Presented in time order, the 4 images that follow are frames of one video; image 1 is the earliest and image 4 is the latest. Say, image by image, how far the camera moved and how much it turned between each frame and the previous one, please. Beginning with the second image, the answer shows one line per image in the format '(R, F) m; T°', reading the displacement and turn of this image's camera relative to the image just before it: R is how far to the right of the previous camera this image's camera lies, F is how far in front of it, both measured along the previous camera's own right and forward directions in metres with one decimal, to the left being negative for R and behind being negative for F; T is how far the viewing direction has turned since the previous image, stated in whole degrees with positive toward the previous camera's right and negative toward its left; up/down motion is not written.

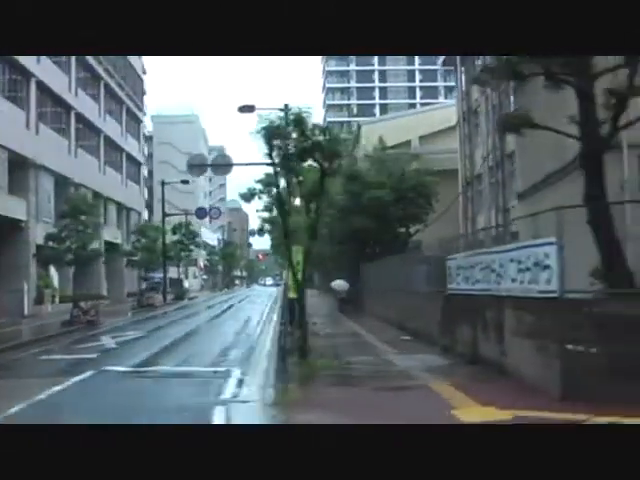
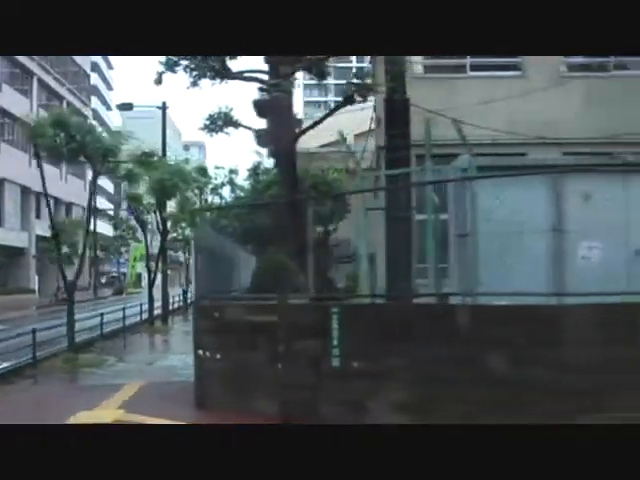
(+1.2, 0.0) m; 0°
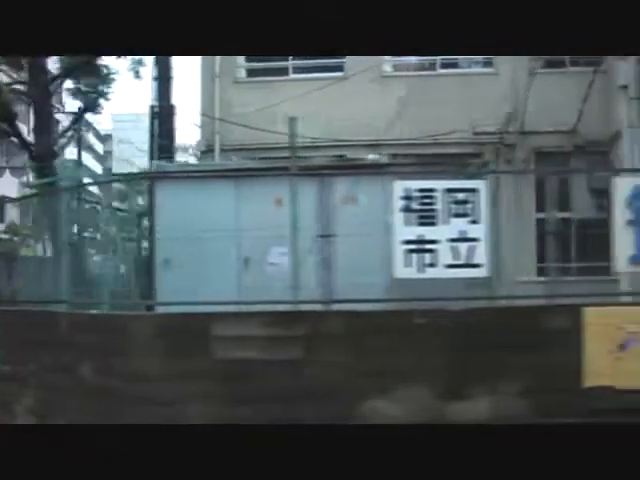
(+1.9, +0.1) m; -5°
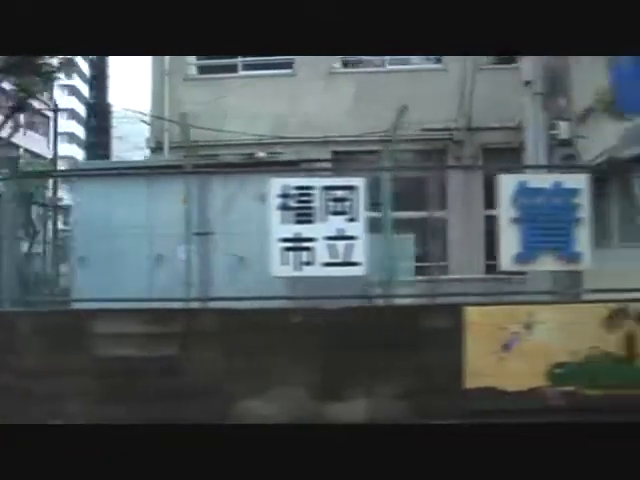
(+0.6, 0.0) m; -2°
